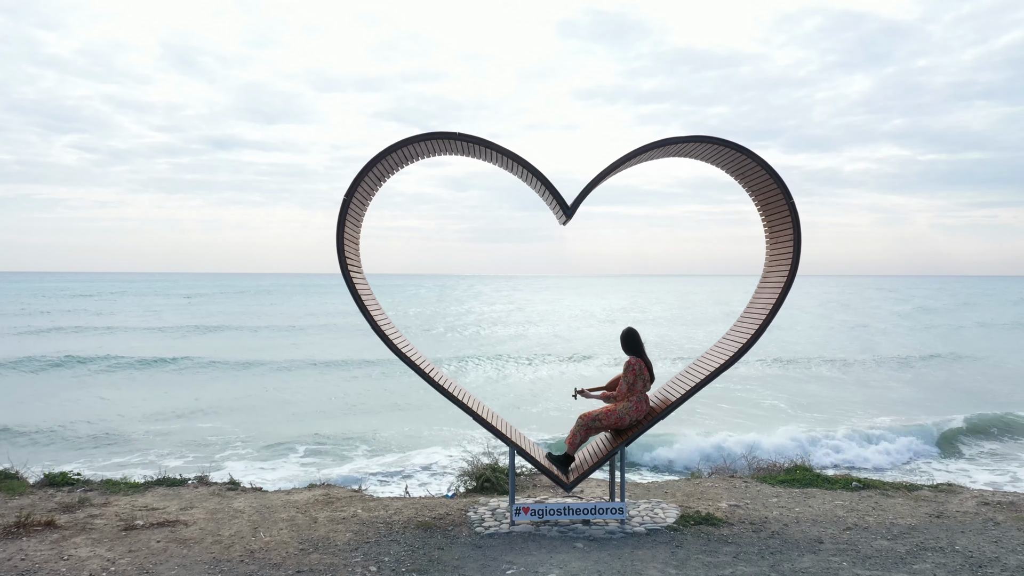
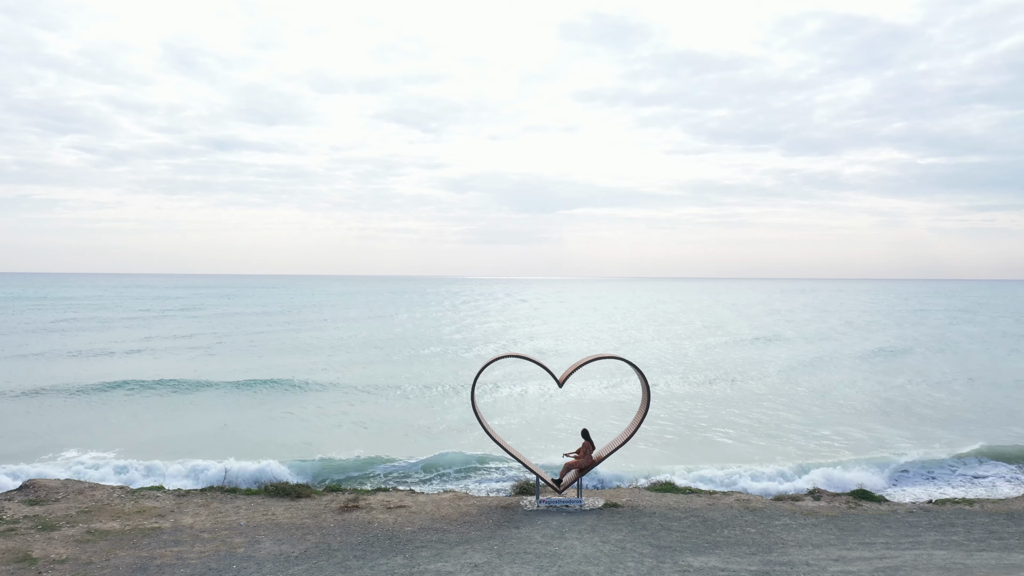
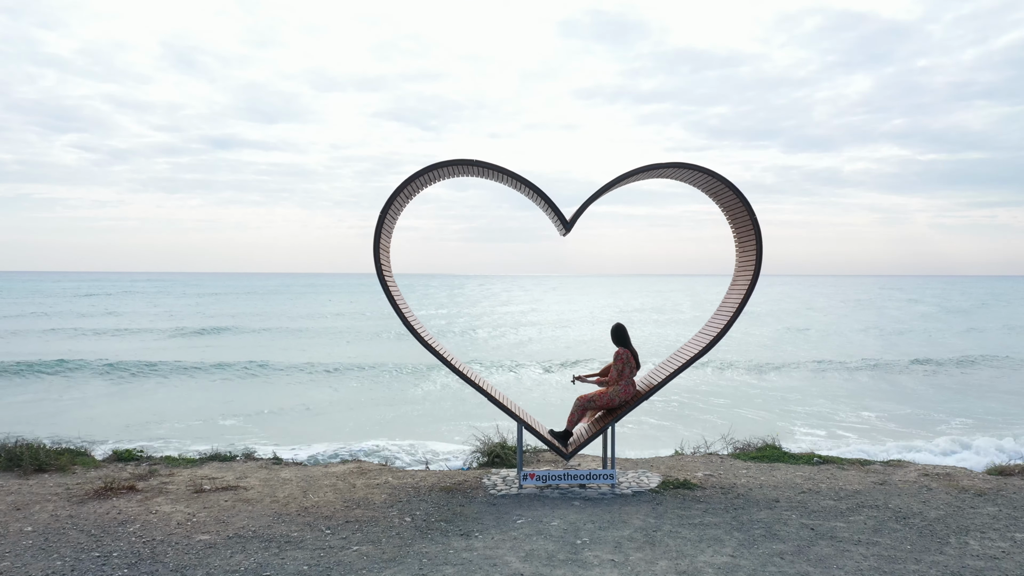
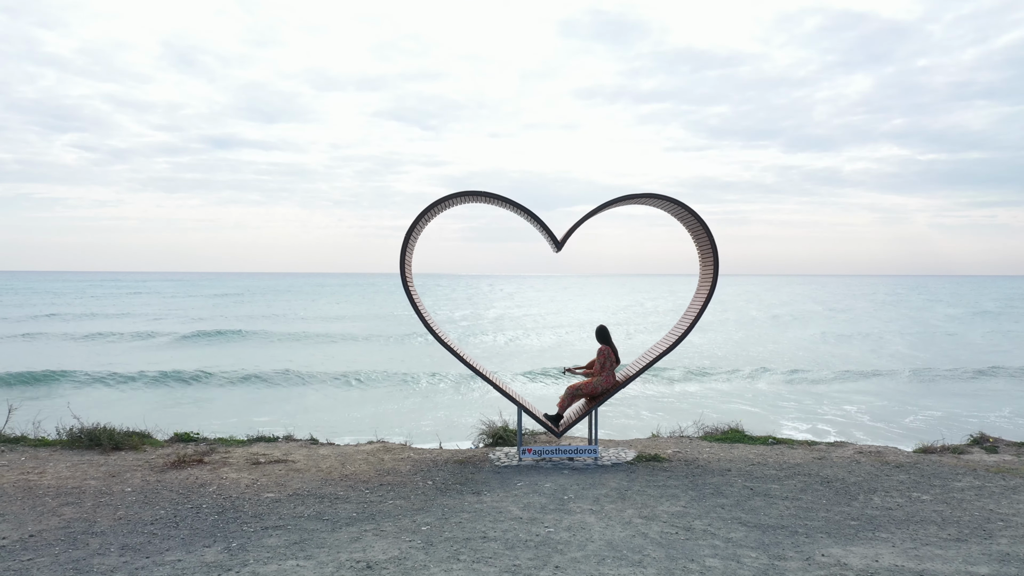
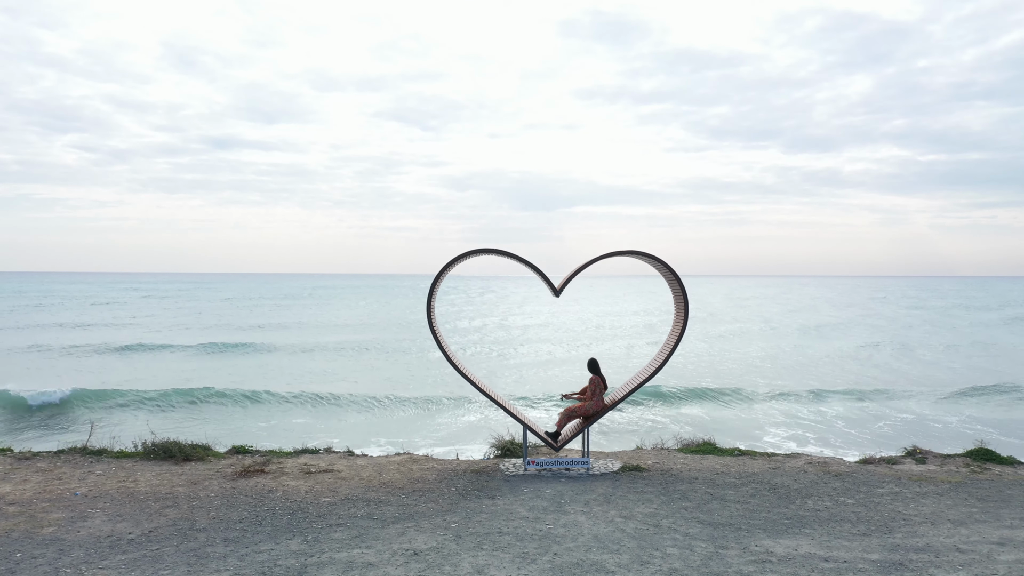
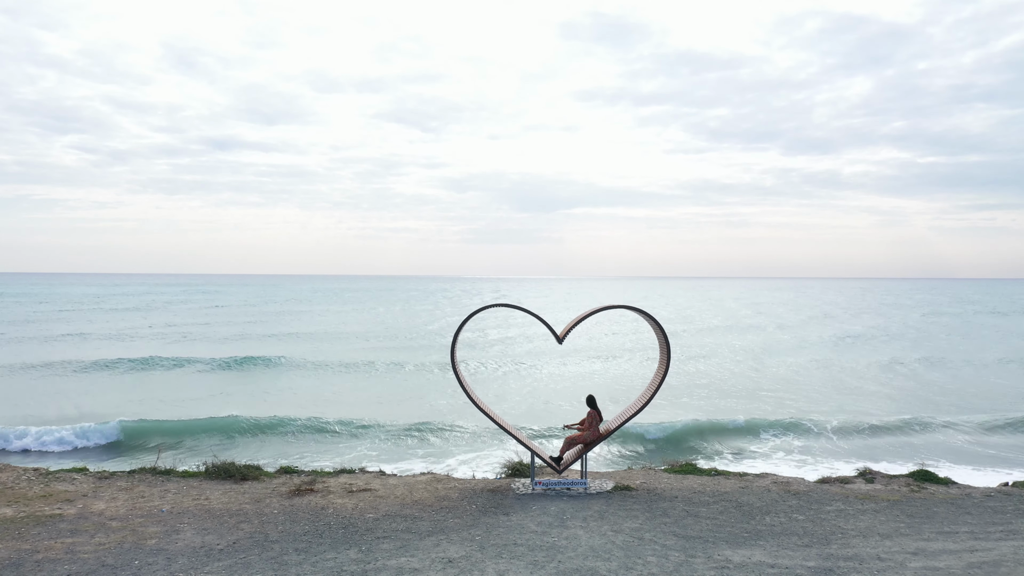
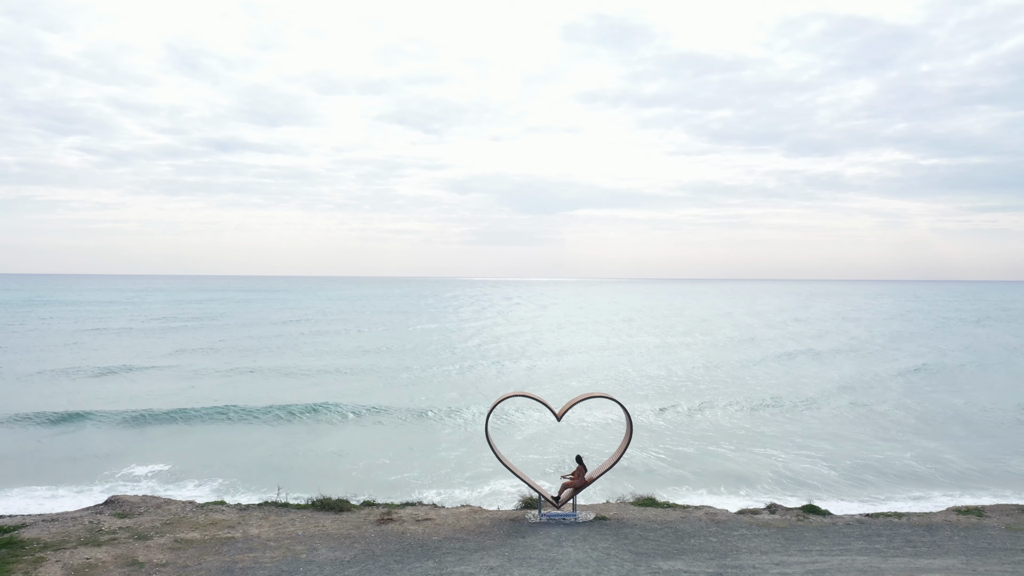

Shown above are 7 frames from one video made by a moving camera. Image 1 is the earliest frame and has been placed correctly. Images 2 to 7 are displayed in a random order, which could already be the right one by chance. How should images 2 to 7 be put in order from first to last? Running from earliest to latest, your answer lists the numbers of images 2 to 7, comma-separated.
3, 4, 5, 6, 2, 7
